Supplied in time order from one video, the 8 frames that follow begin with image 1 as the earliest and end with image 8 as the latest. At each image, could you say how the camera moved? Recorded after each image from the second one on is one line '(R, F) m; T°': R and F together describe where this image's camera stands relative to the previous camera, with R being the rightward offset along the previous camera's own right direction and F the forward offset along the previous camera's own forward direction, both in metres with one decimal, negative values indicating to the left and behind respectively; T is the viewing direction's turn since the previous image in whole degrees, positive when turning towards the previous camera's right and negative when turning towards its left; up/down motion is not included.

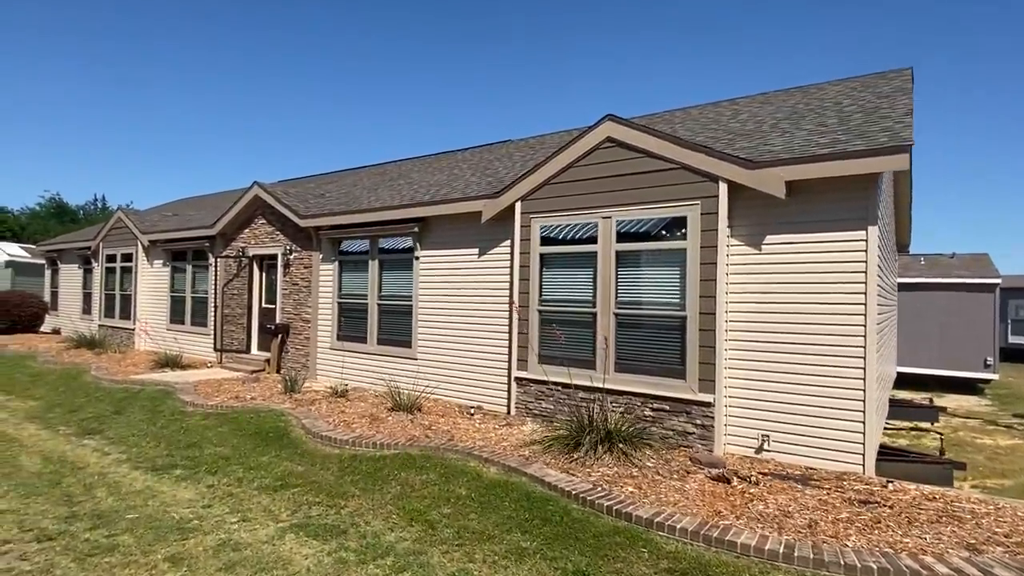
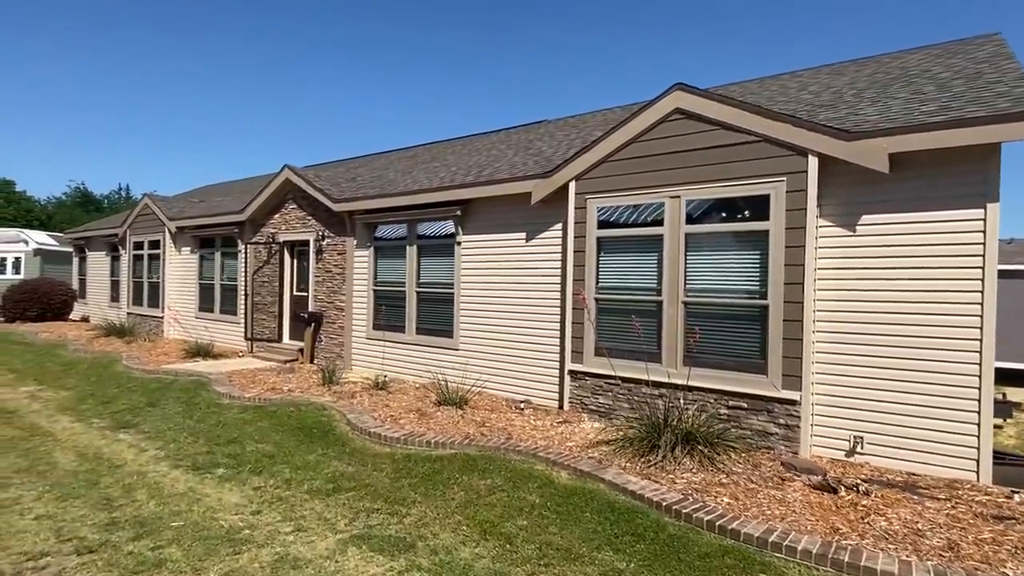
(-0.5, +0.5) m; -2°
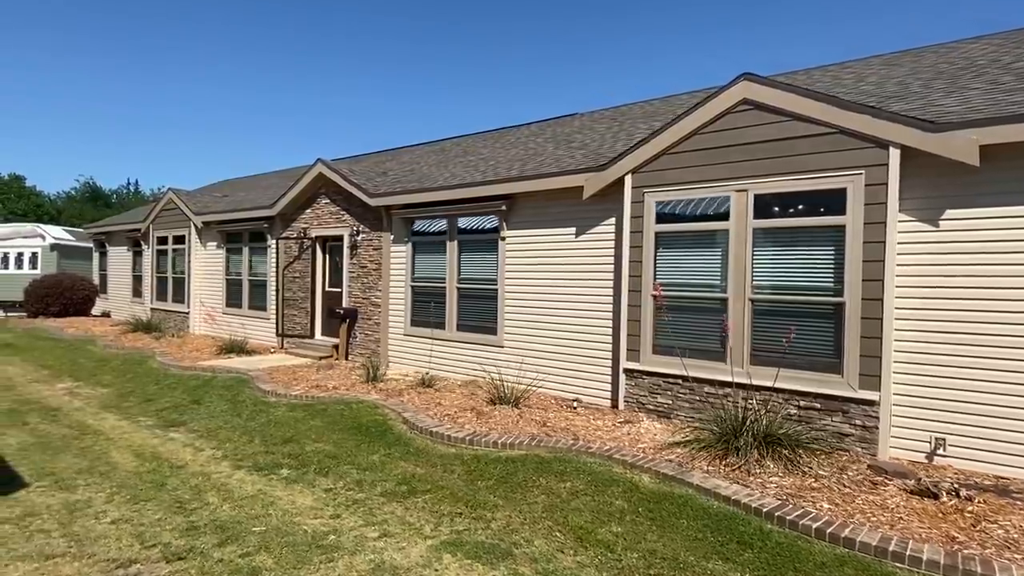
(-0.6, +0.2) m; 0°
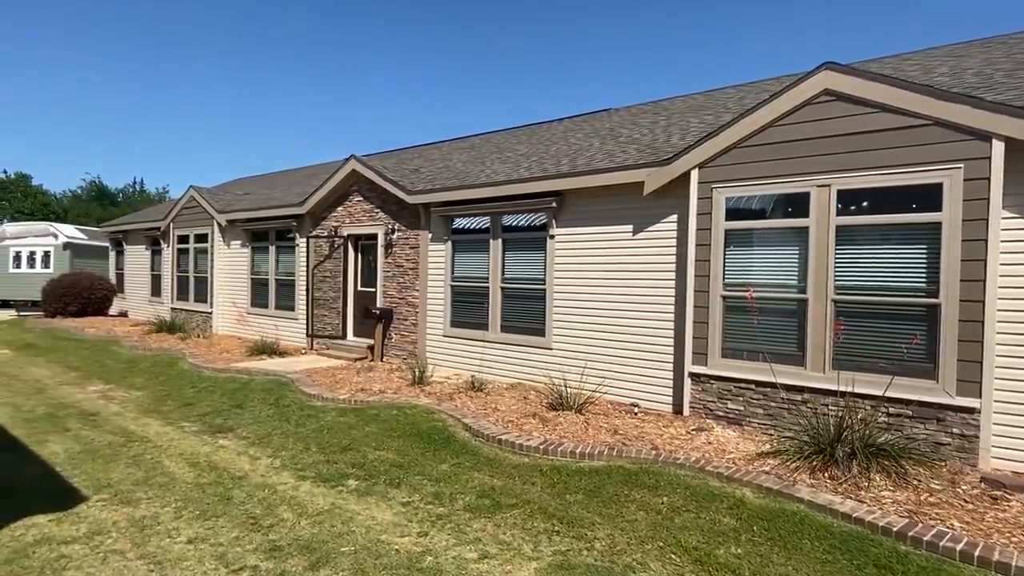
(-0.7, +0.3) m; 0°
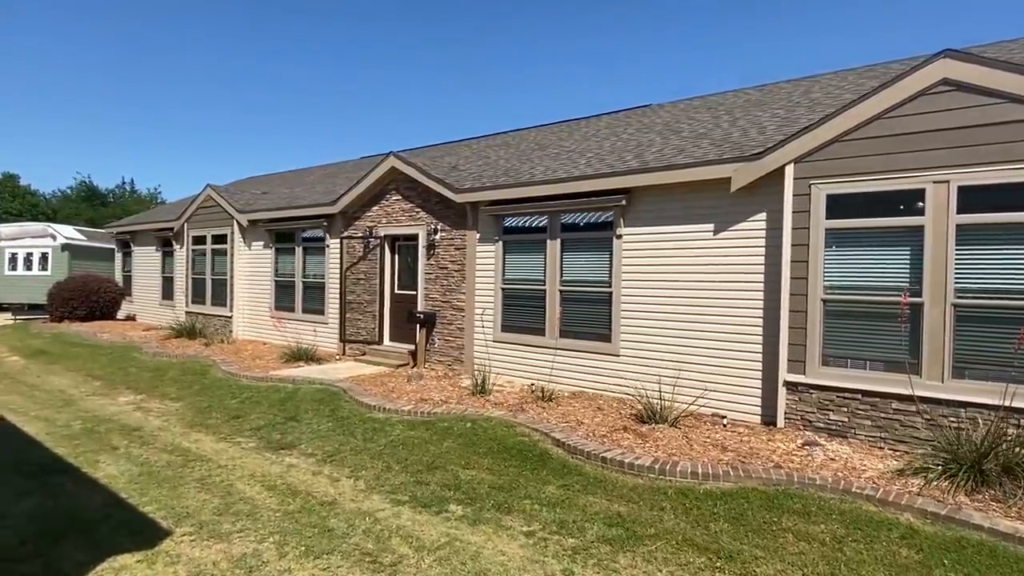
(-1.0, +0.5) m; +1°
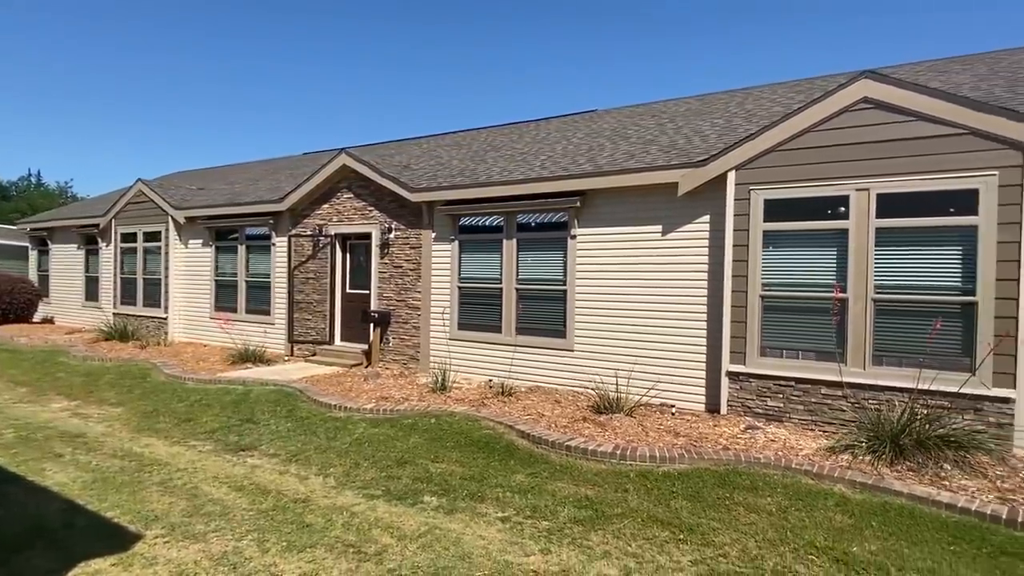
(-0.3, -0.2) m; +6°
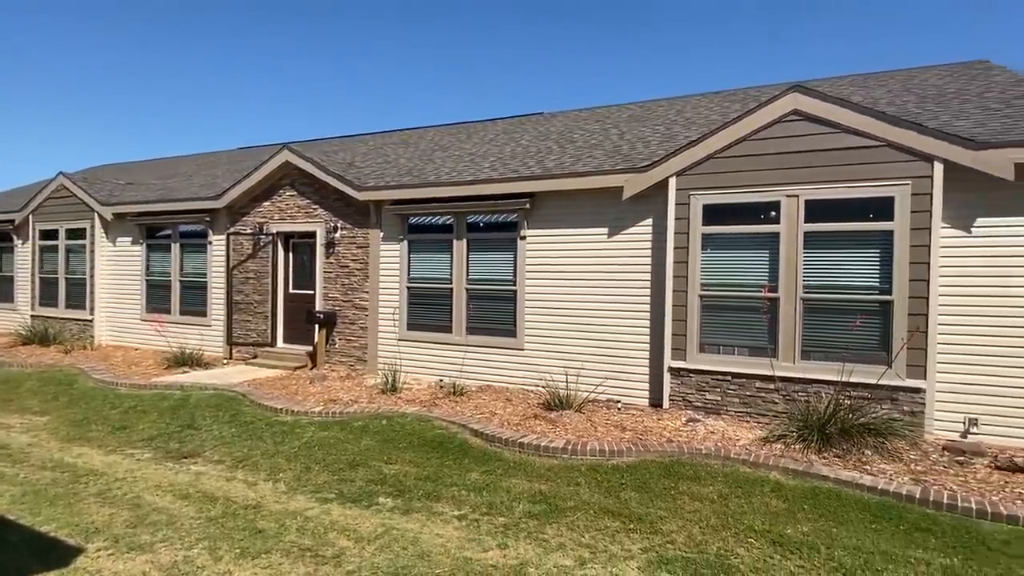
(-0.1, -0.1) m; +6°
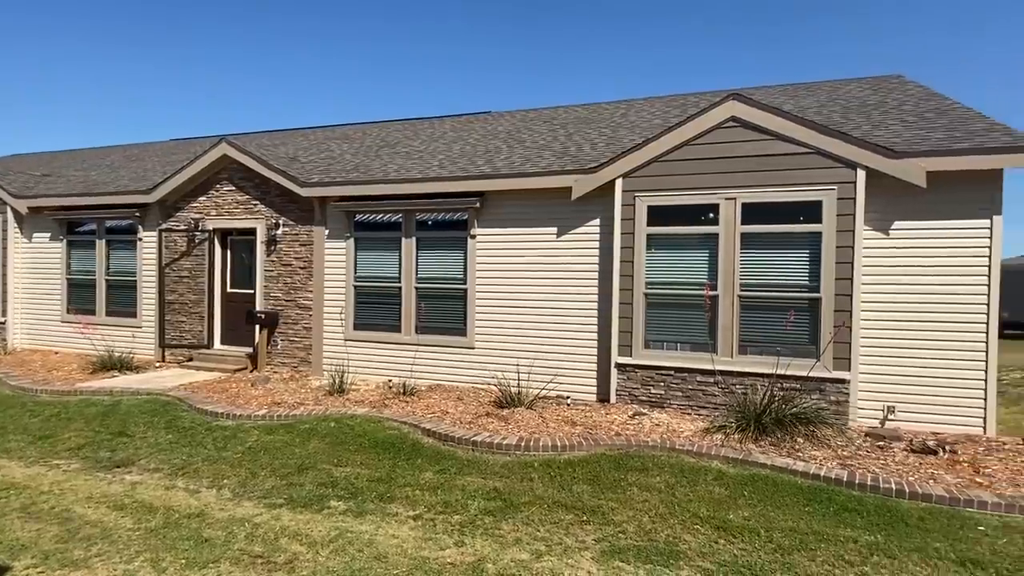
(-0.1, 0.0) m; +6°
